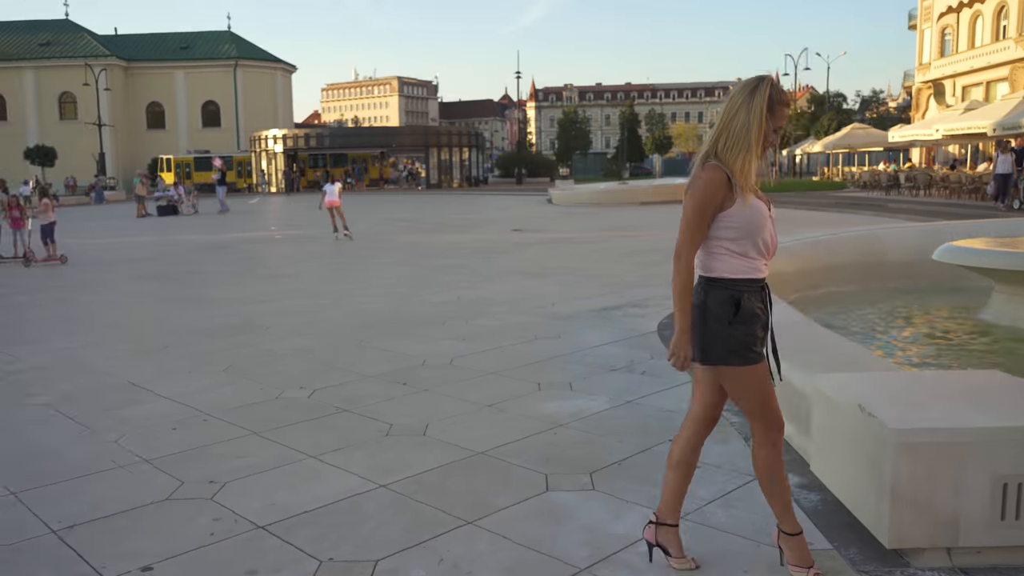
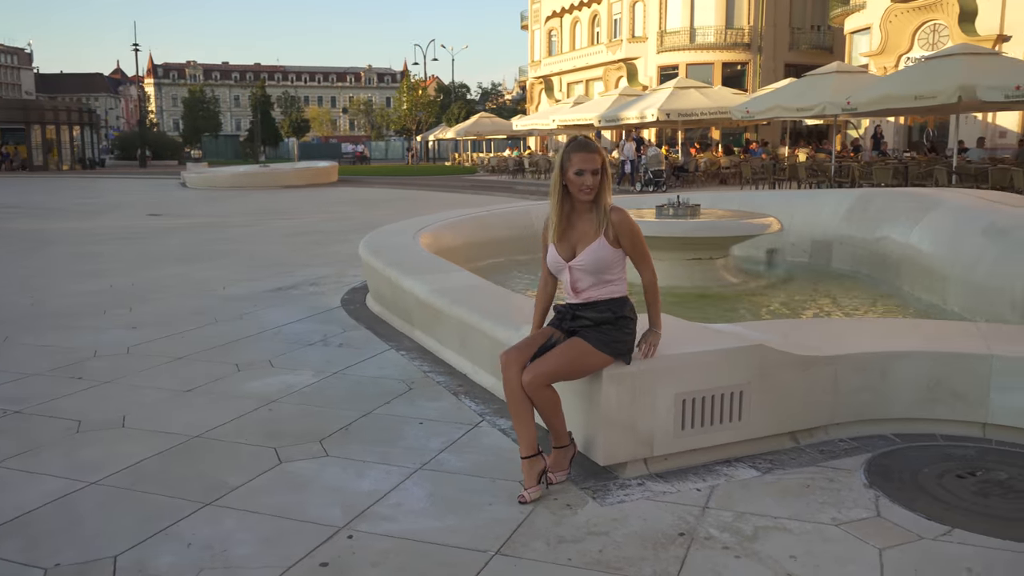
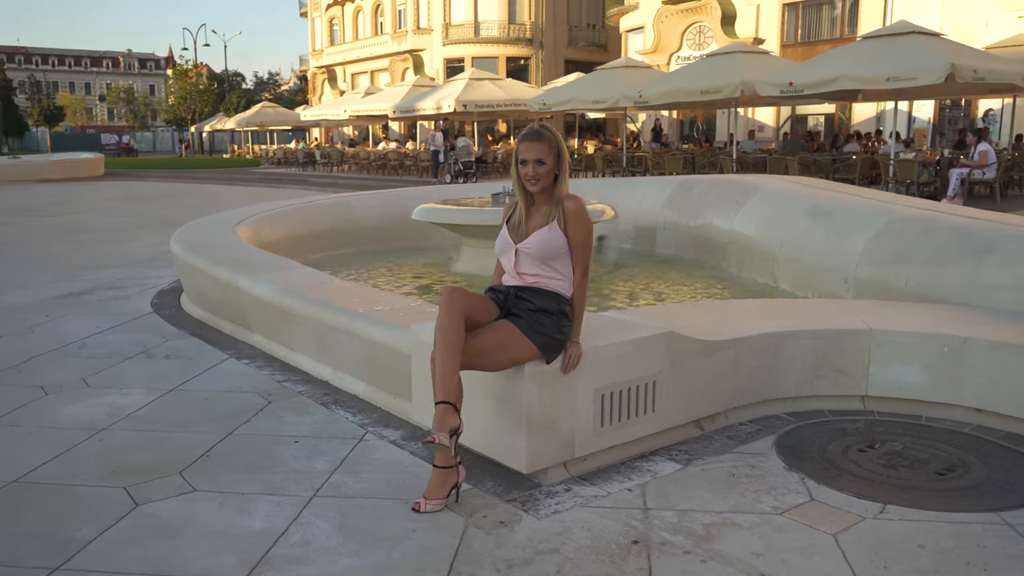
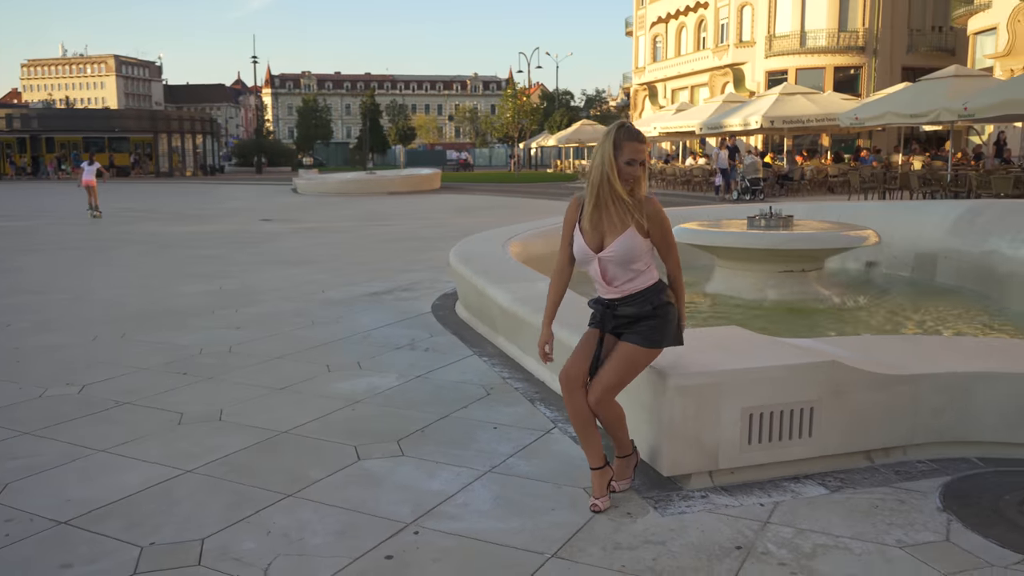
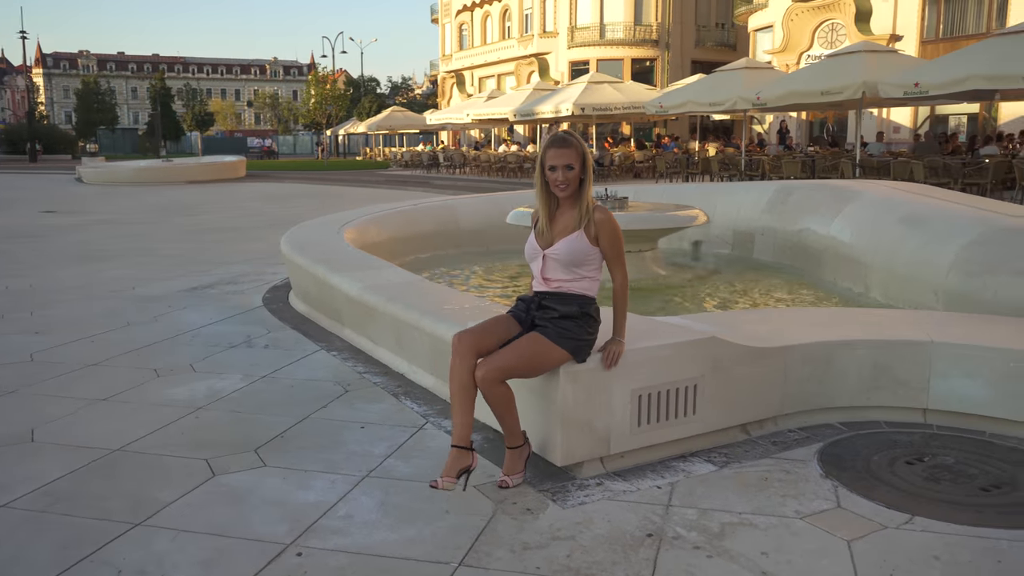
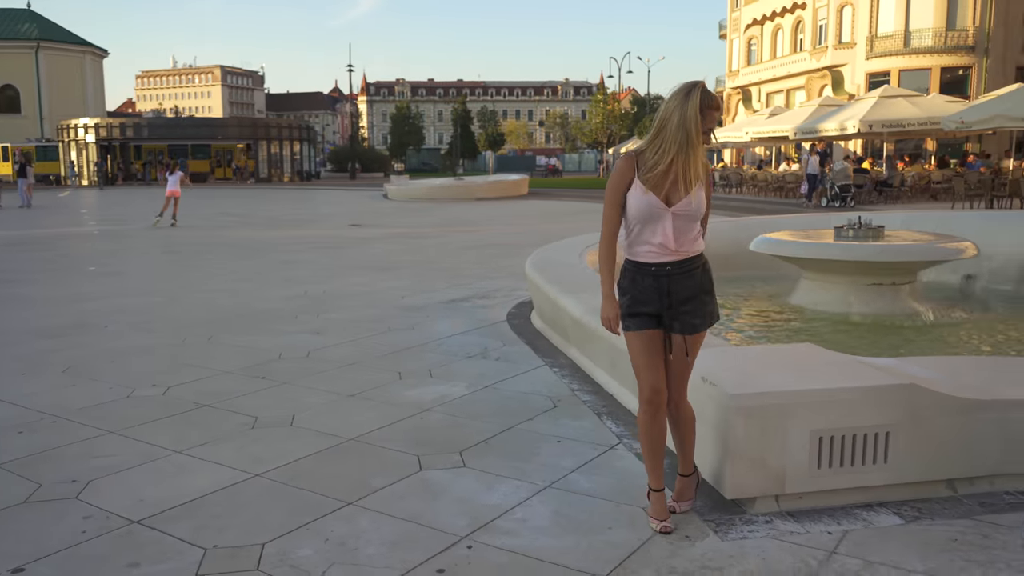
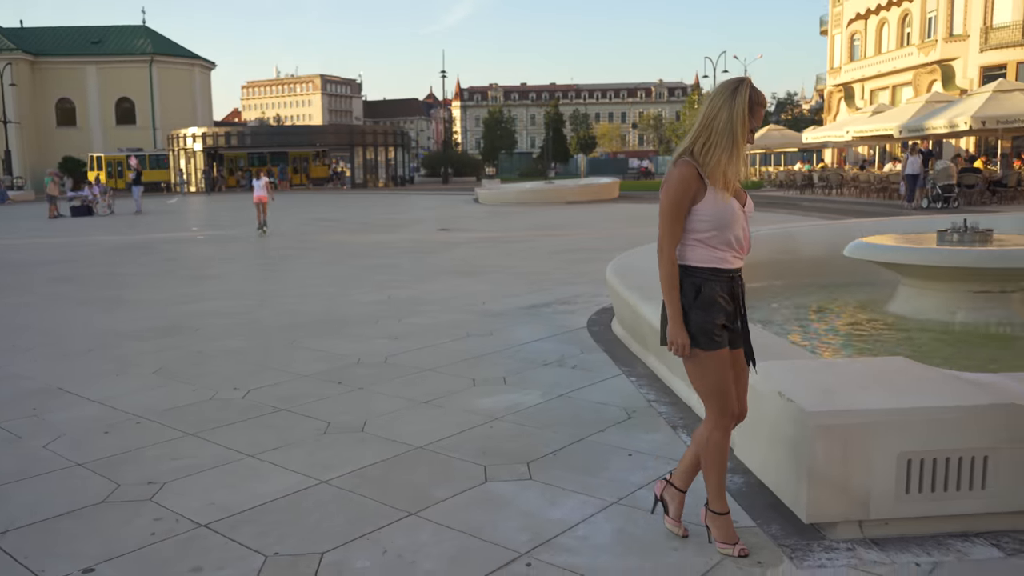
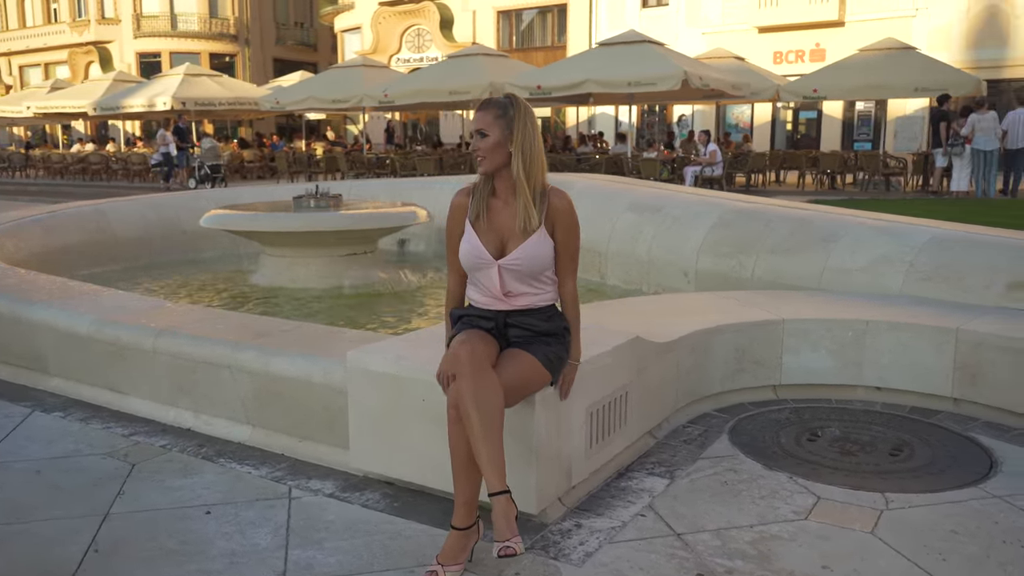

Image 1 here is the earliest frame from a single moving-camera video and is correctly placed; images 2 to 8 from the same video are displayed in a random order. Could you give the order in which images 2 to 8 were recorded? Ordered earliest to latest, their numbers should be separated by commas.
7, 6, 4, 2, 5, 3, 8
